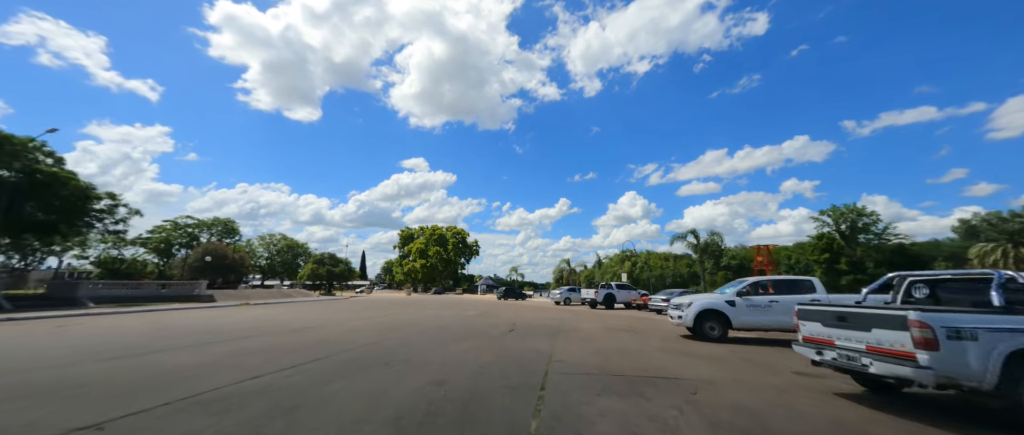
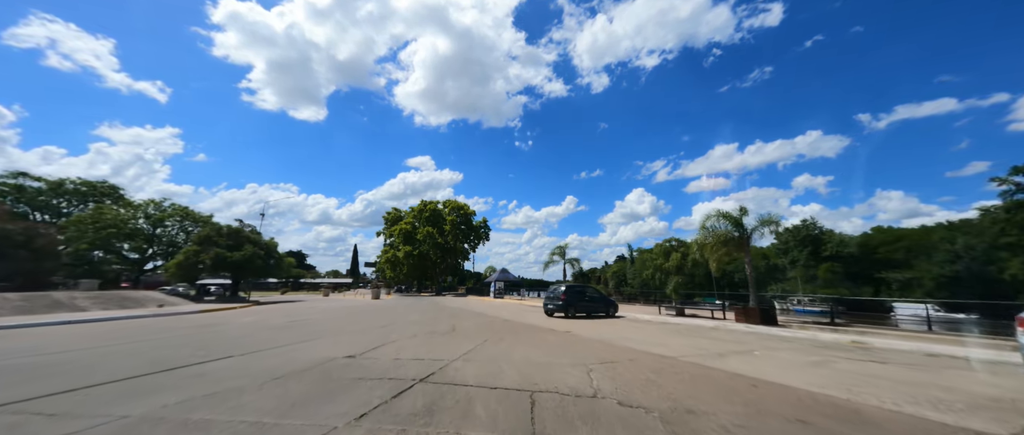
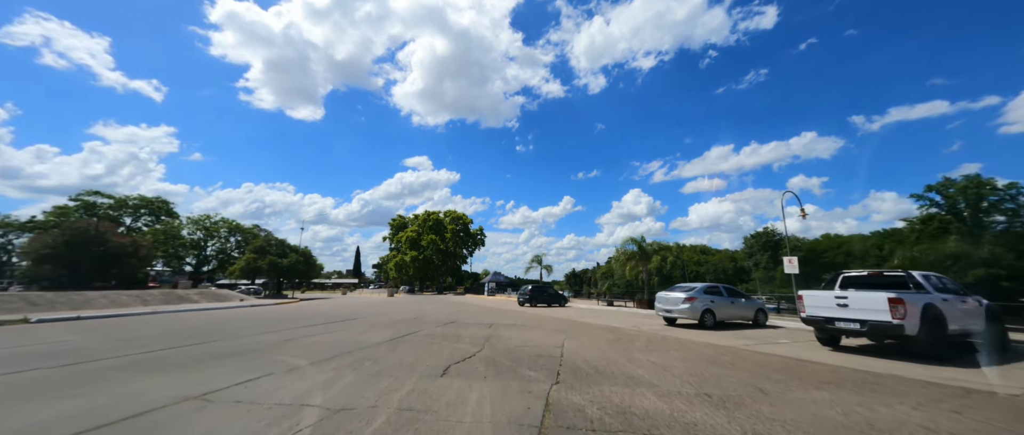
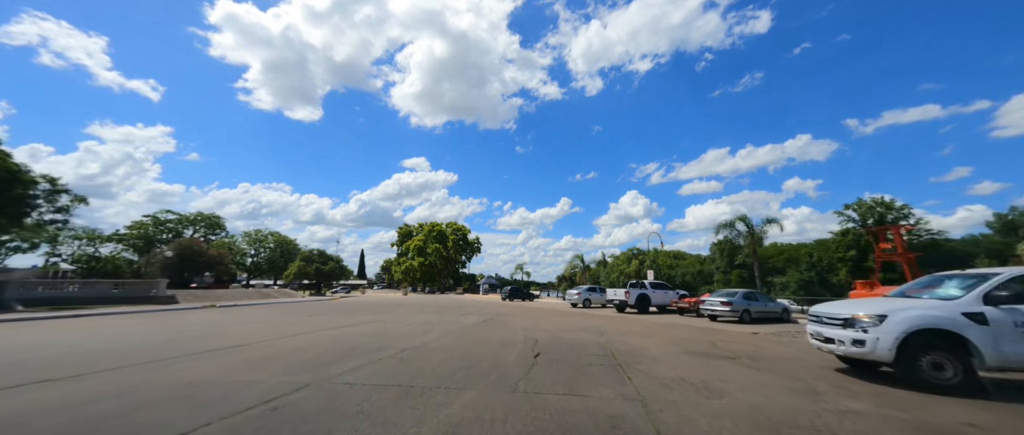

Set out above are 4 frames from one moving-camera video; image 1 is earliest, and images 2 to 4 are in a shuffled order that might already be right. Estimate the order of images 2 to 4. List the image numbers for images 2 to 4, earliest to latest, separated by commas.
4, 3, 2
